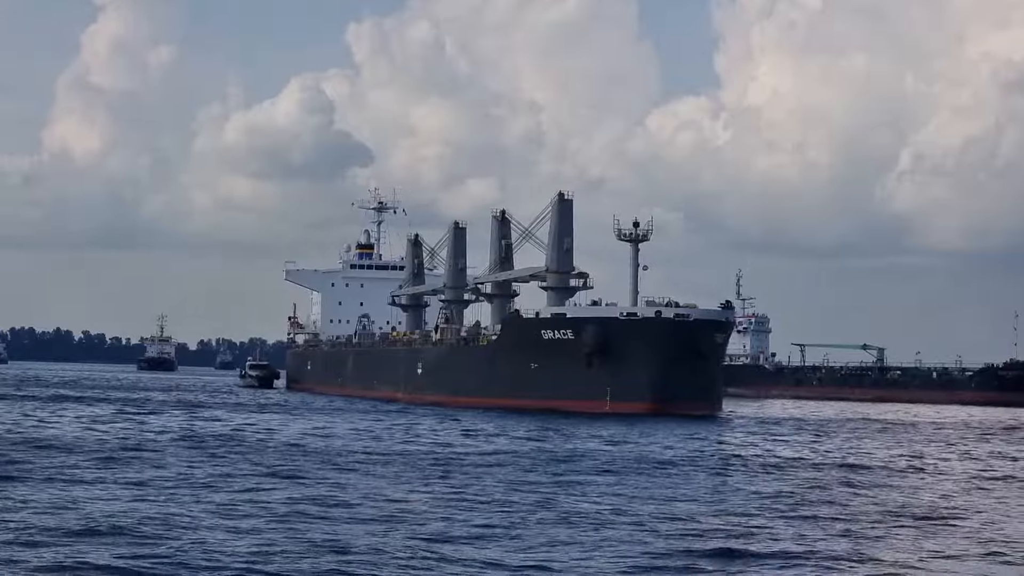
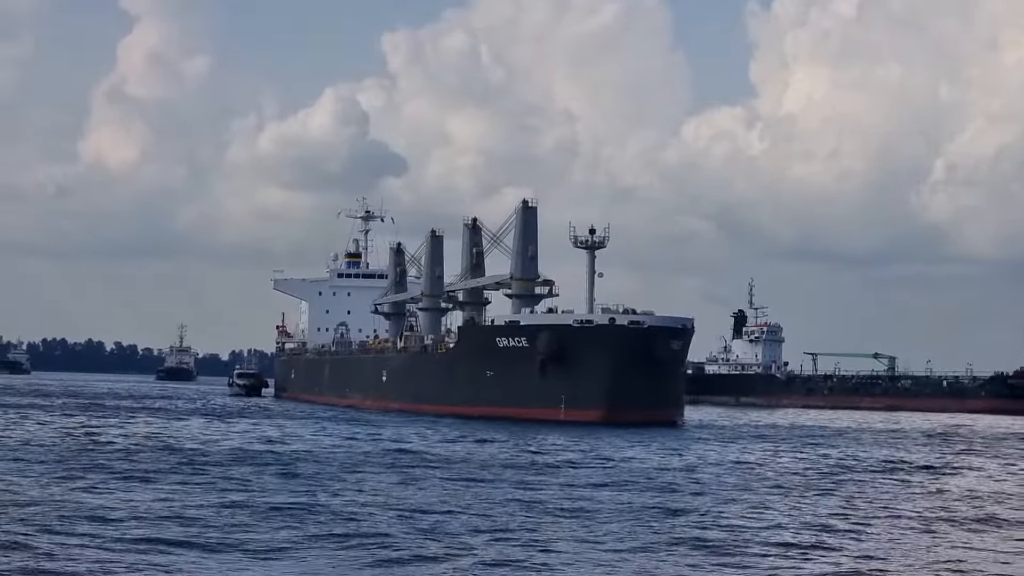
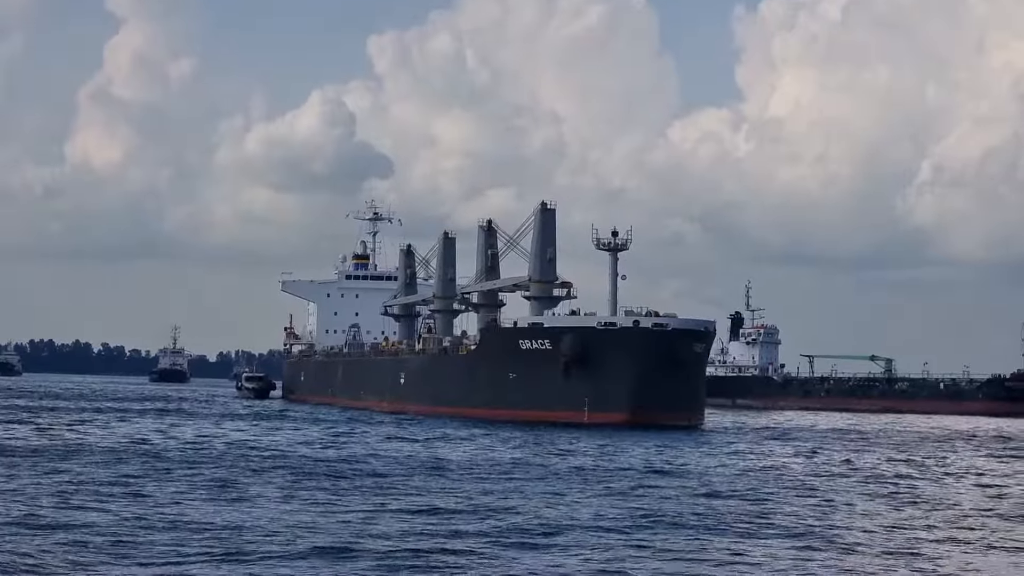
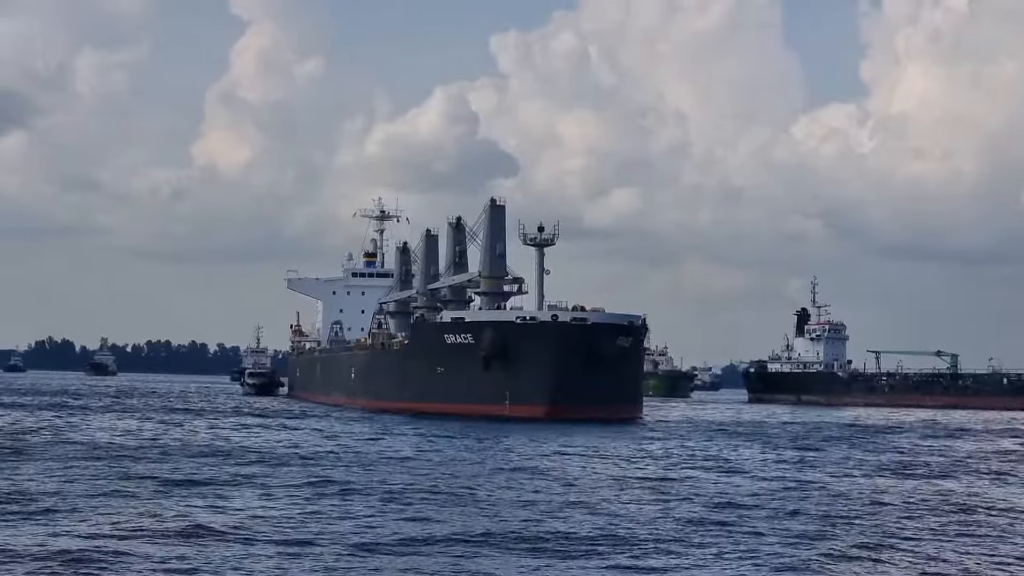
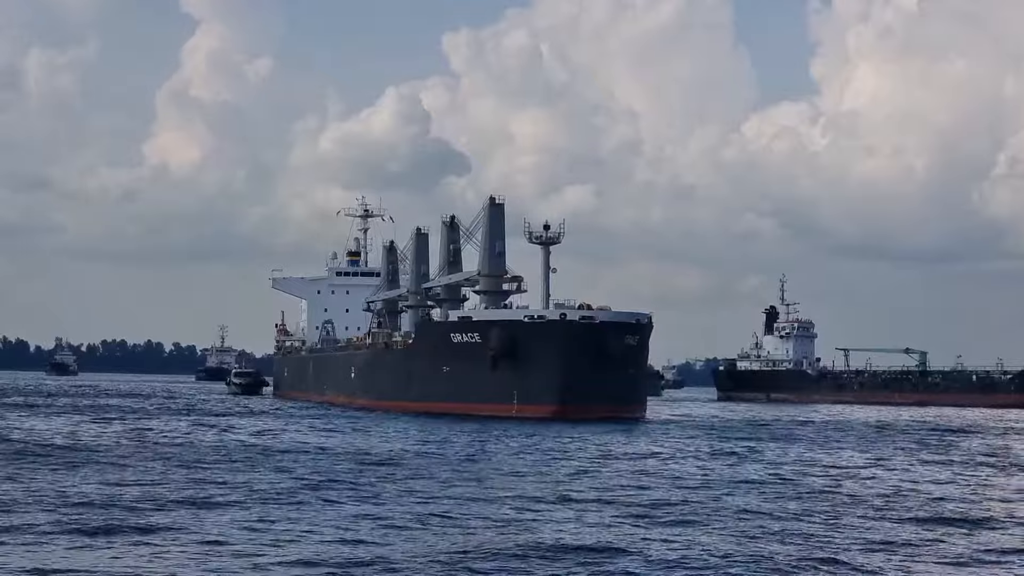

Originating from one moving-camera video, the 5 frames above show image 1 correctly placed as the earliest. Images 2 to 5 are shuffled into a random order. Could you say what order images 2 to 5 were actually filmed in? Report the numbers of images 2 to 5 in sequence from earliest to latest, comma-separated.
3, 2, 5, 4
